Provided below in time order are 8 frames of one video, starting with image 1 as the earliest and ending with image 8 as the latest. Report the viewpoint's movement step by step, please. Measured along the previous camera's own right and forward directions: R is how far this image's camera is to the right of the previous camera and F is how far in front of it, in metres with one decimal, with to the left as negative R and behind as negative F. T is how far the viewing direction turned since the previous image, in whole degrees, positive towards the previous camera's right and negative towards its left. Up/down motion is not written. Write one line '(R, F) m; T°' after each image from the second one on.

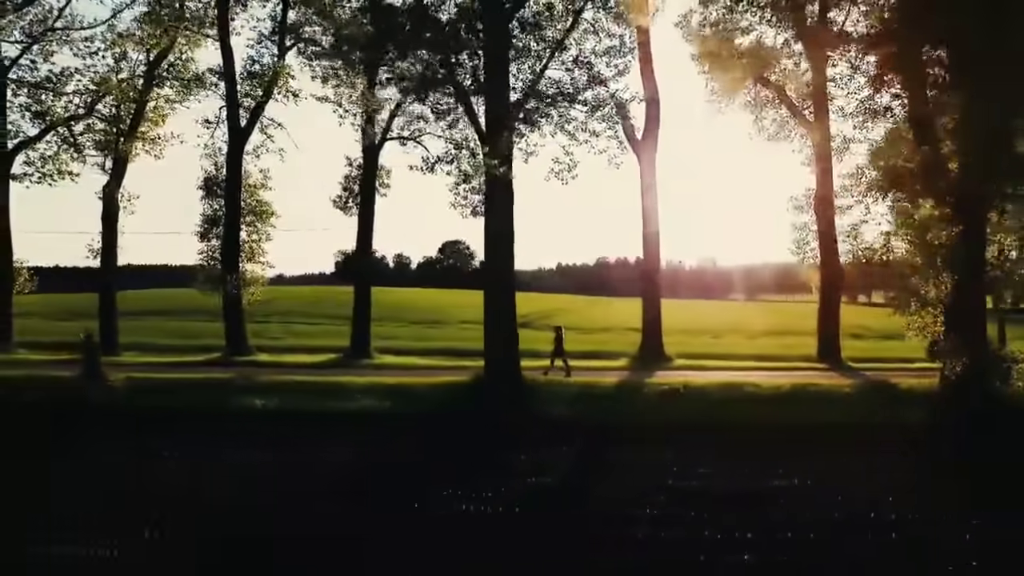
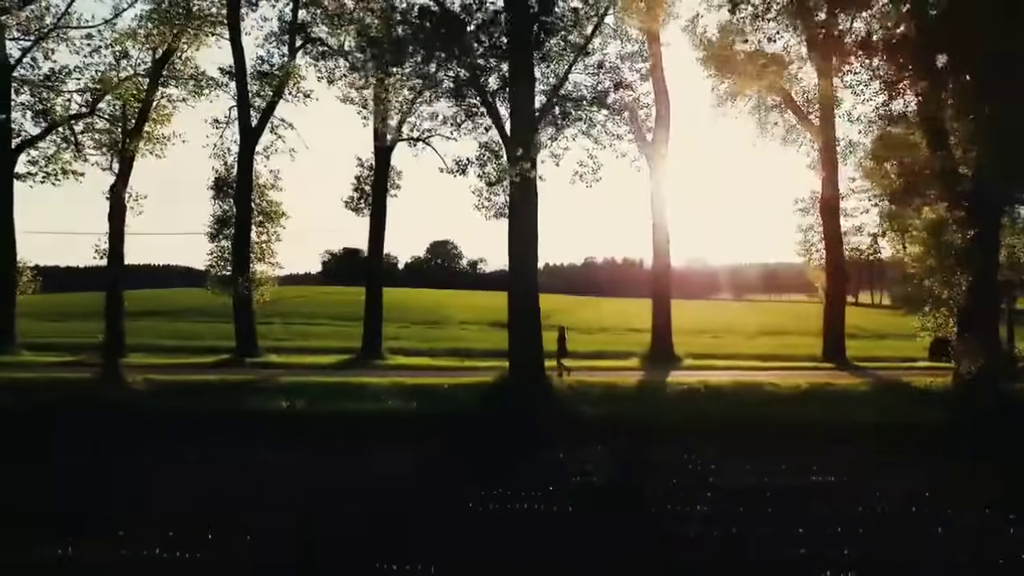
(-0.8, -0.1) m; +2°
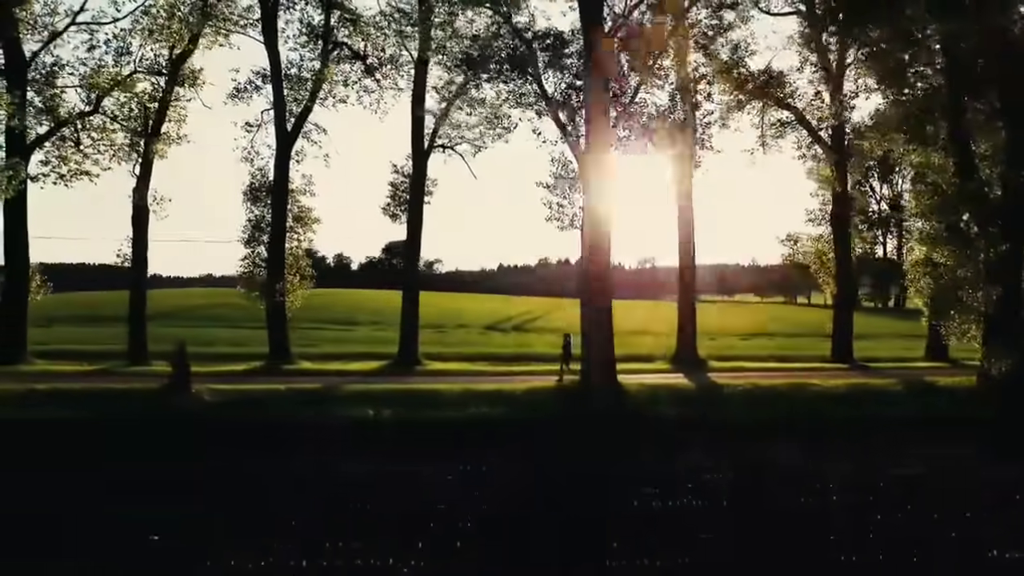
(-2.8, -0.3) m; +7°
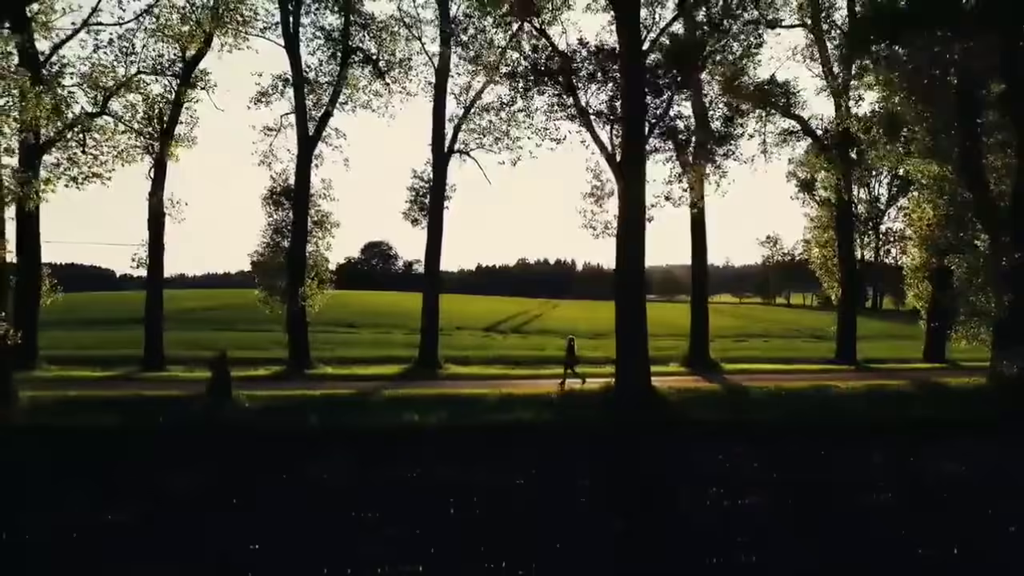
(-1.4, -0.2) m; +3°
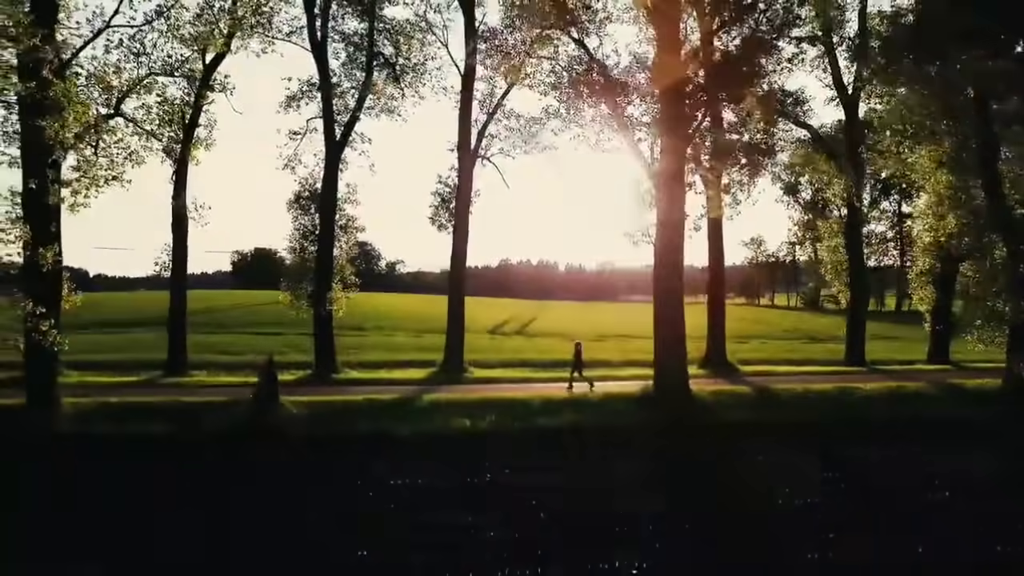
(-1.4, -0.2) m; +3°
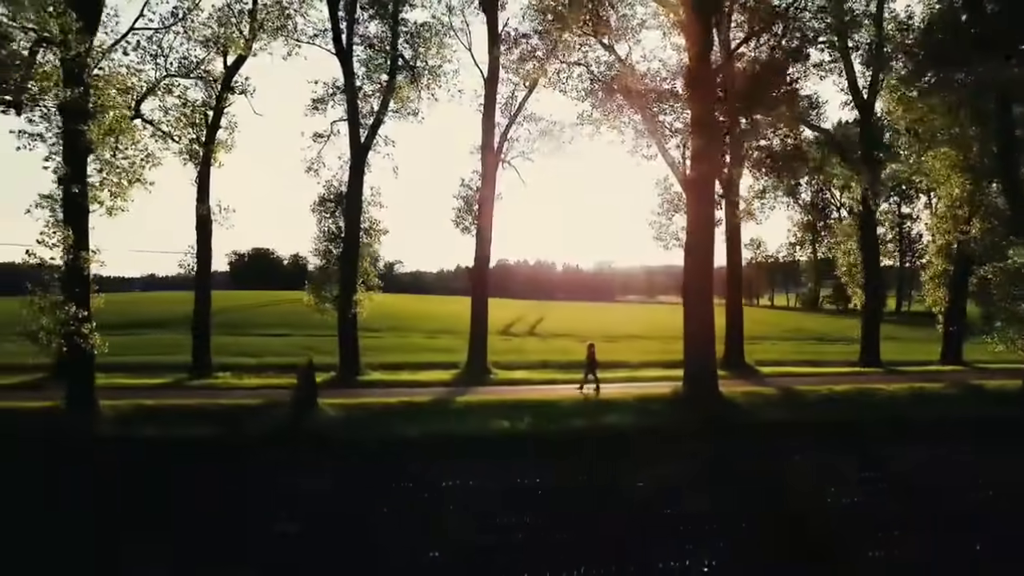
(-0.8, -0.1) m; +1°
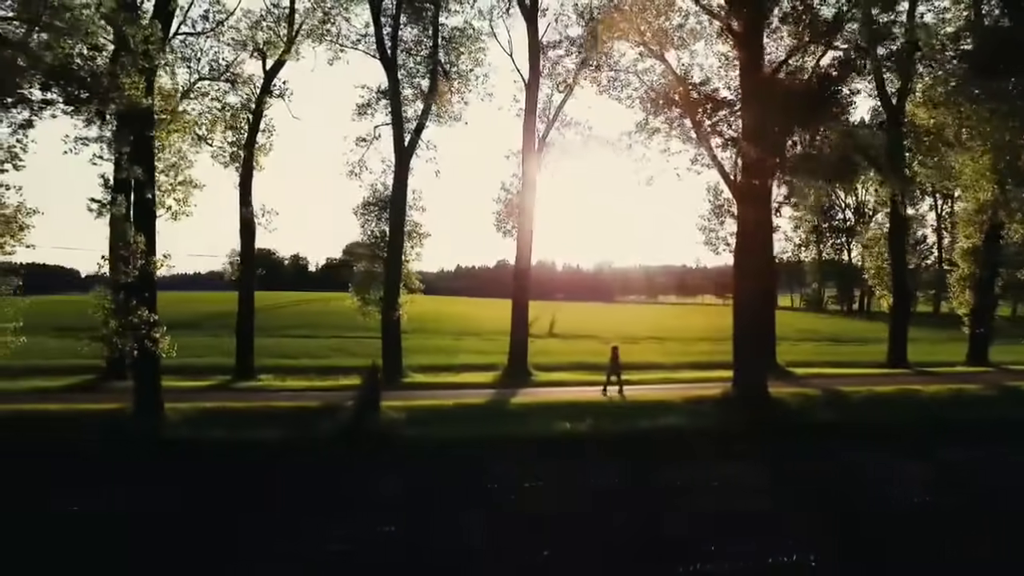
(-1.3, -0.2) m; +2°
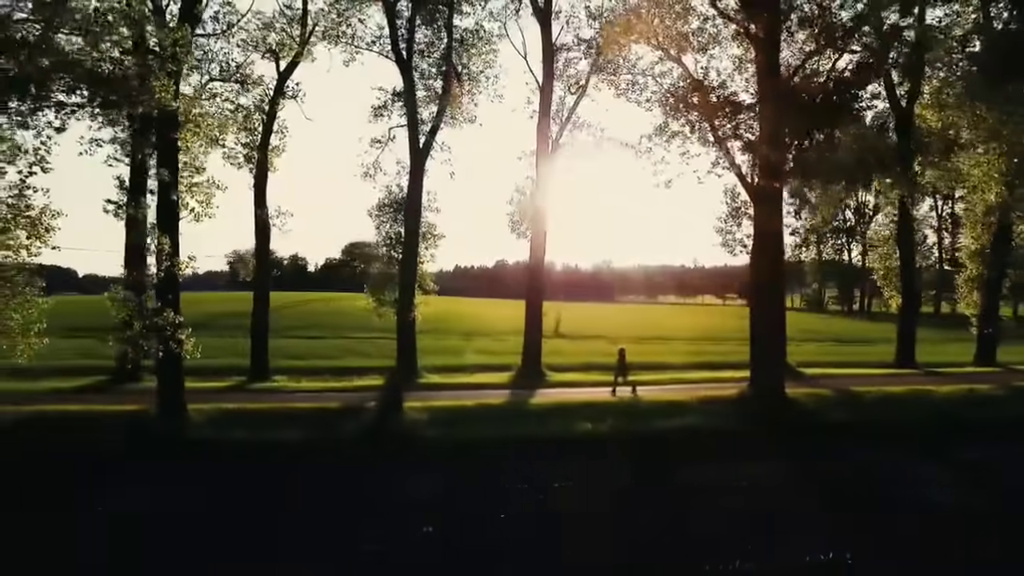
(-0.5, -0.1) m; +1°
